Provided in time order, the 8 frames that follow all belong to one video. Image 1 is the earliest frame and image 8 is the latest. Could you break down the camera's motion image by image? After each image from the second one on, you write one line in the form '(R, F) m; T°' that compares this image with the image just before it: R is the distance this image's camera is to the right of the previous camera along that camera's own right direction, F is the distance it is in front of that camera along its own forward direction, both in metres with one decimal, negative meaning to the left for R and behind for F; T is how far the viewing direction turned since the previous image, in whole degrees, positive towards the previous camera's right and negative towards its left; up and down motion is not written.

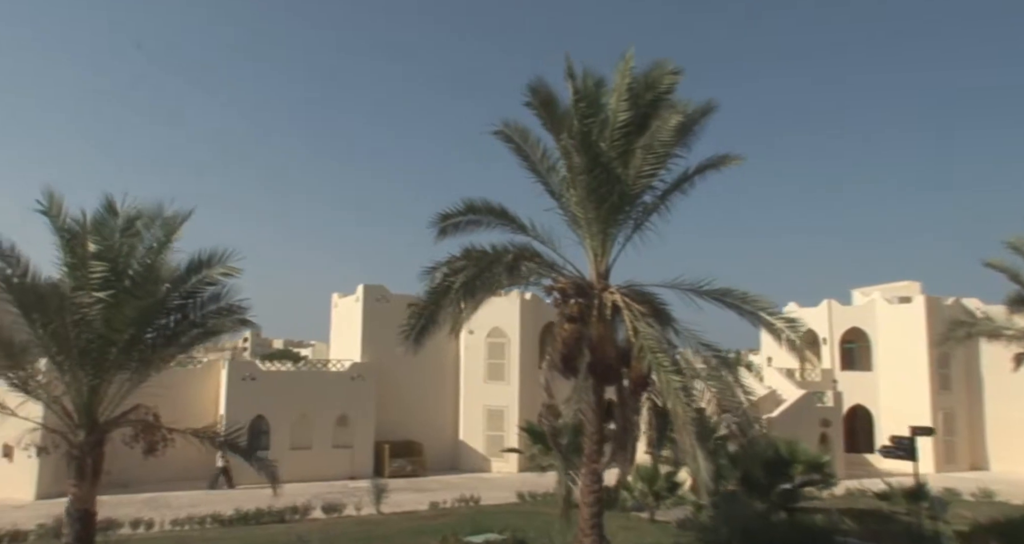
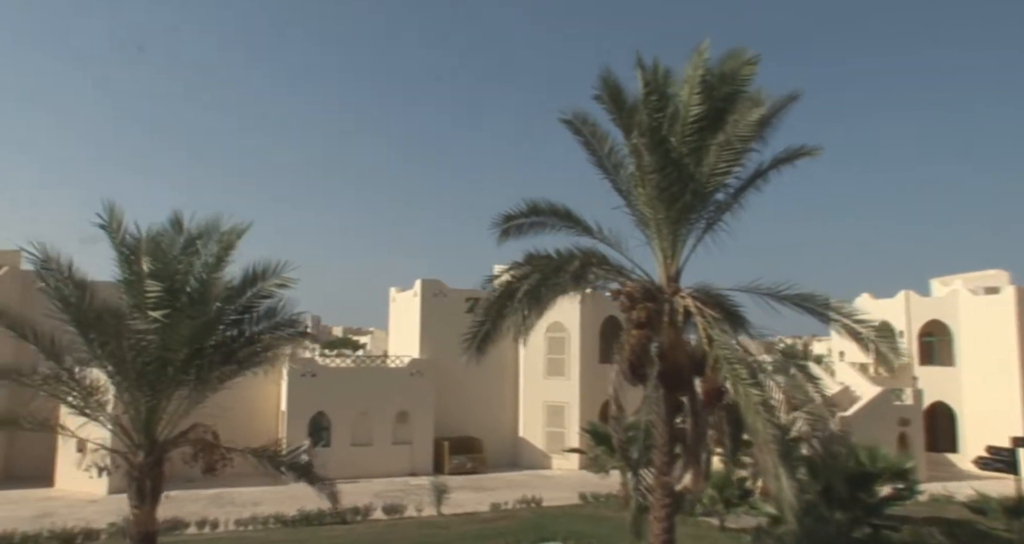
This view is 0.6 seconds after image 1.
(-0.1, +0.4) m; -4°
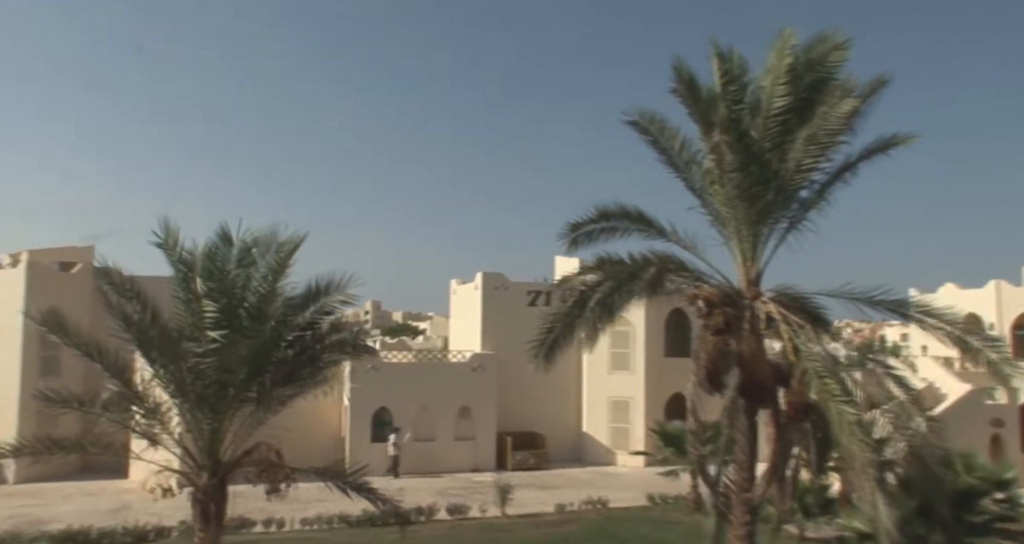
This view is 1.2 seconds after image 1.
(-0.1, +0.4) m; -4°
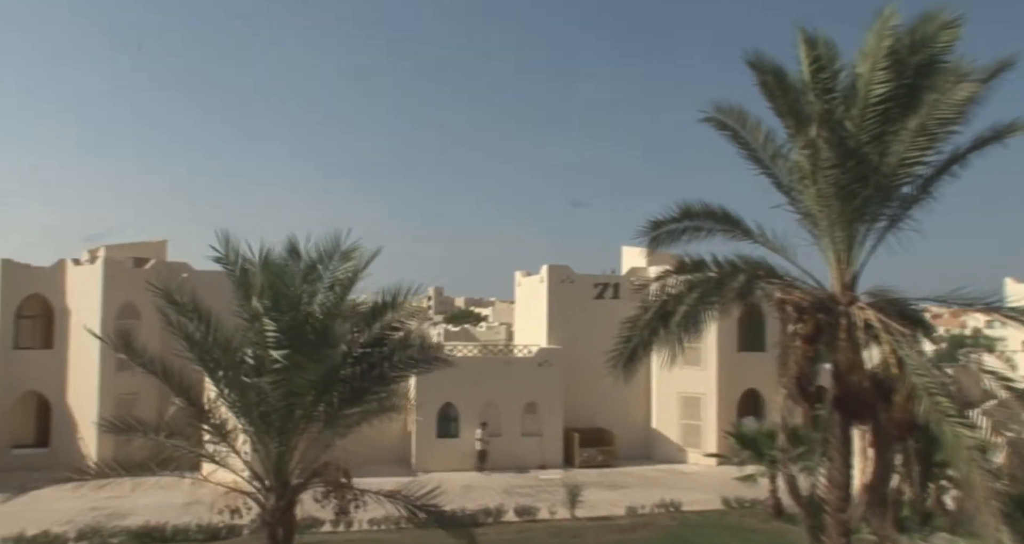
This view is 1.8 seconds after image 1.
(-0.1, +0.4) m; -4°
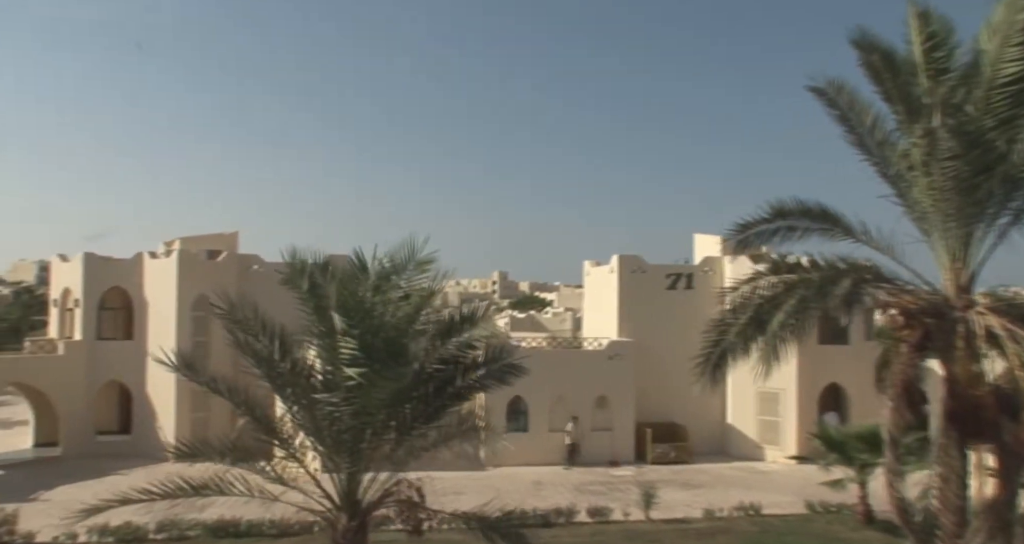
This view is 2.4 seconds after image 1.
(-0.1, +0.4) m; -5°
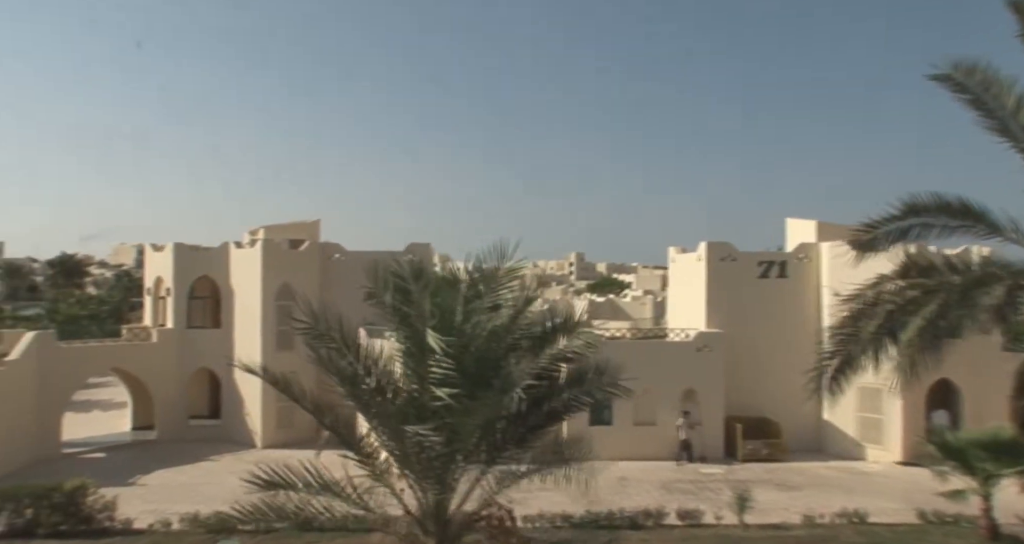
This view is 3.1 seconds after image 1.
(-0.1, +0.5) m; -5°
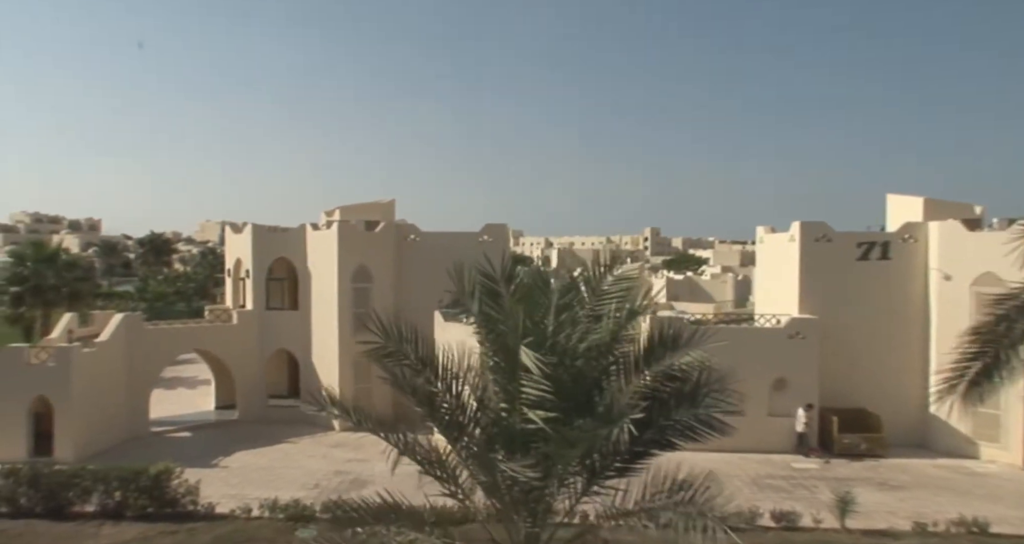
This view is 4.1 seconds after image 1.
(-0.2, +0.7) m; -5°
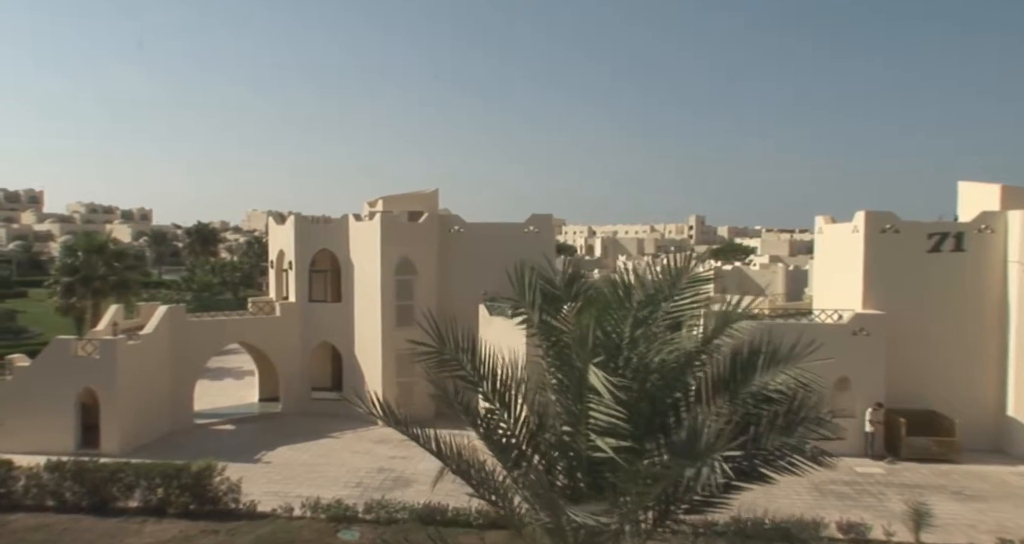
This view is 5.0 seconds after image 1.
(-0.1, +0.7) m; -3°
